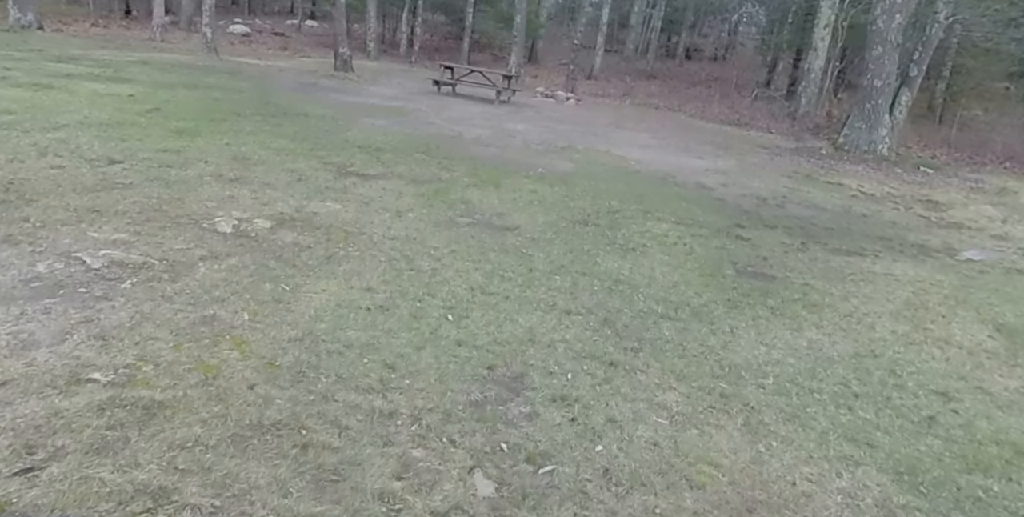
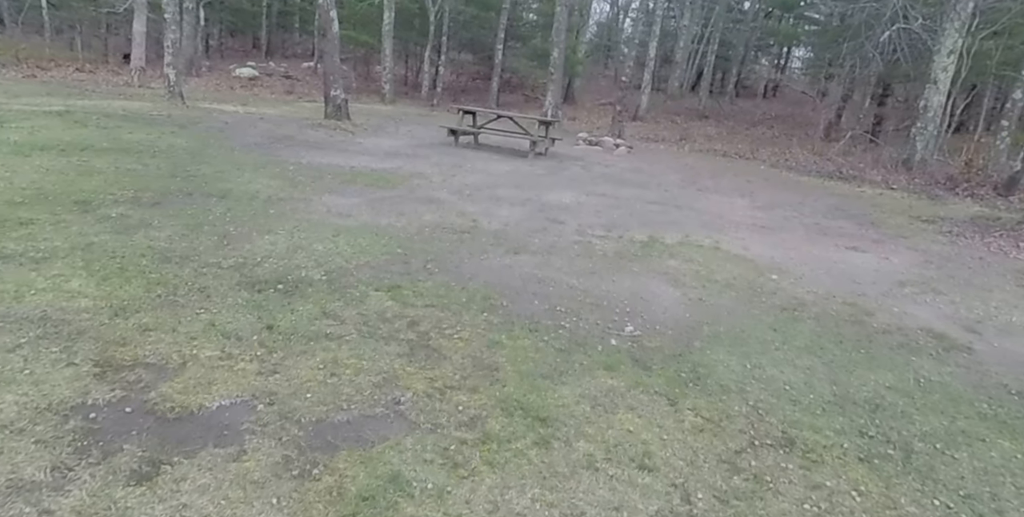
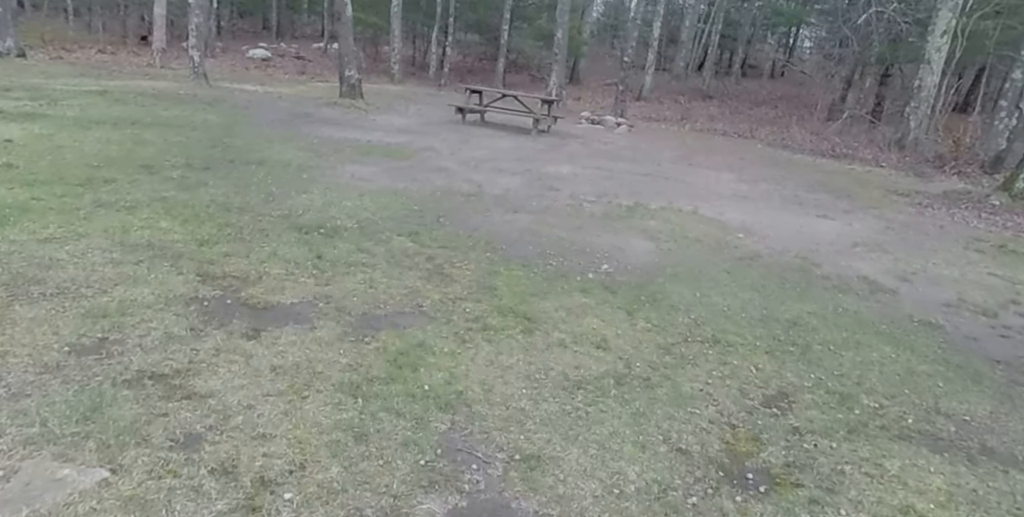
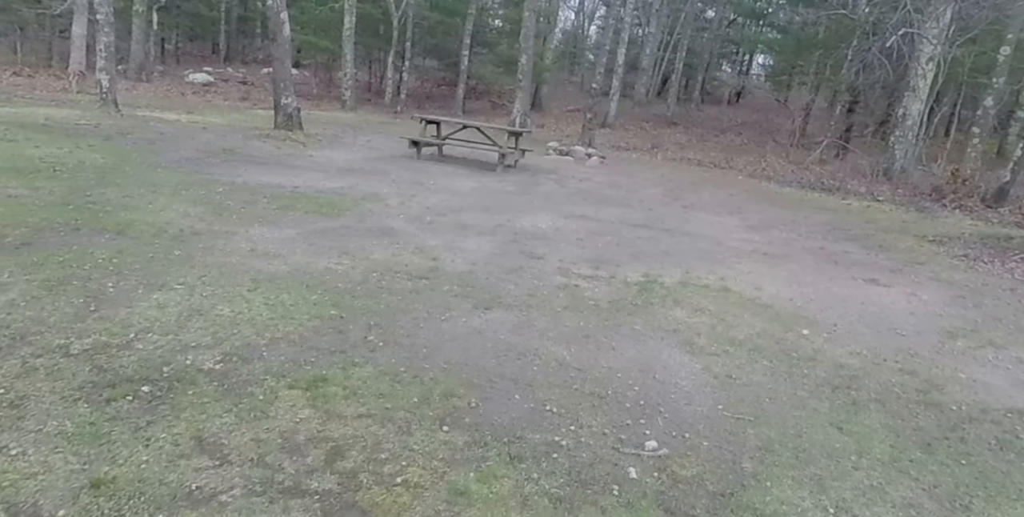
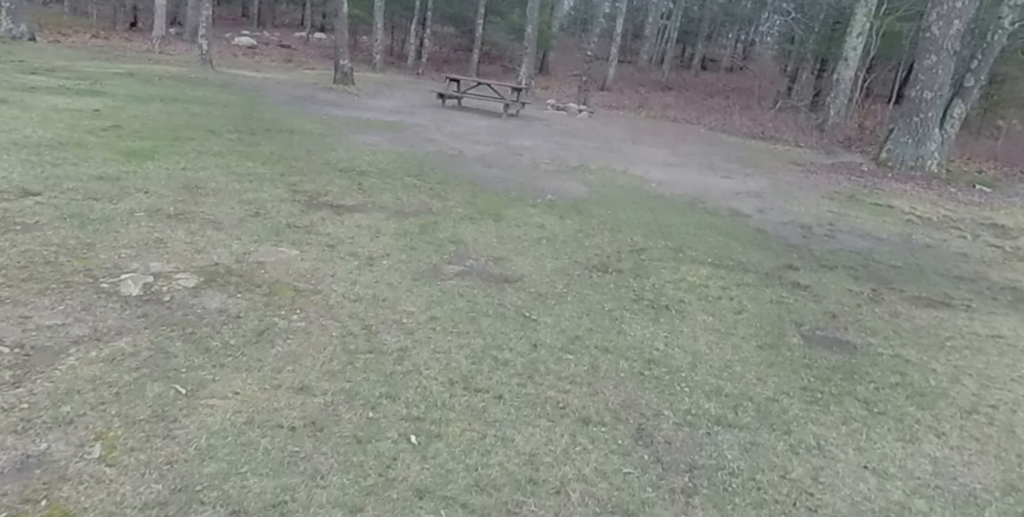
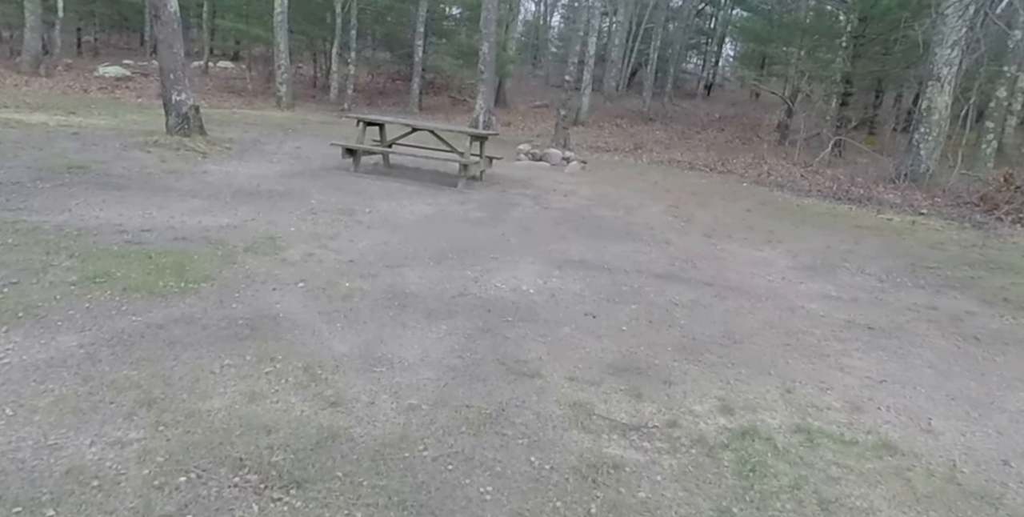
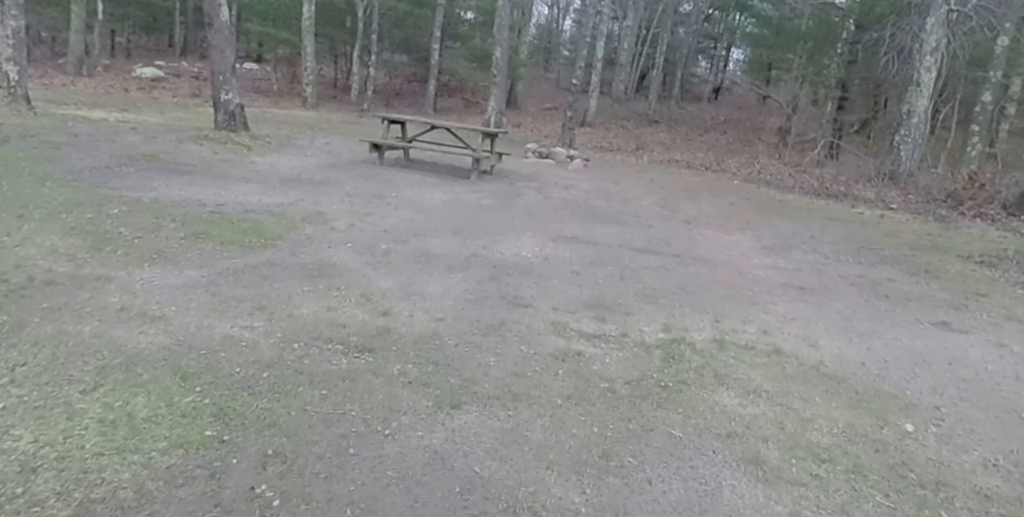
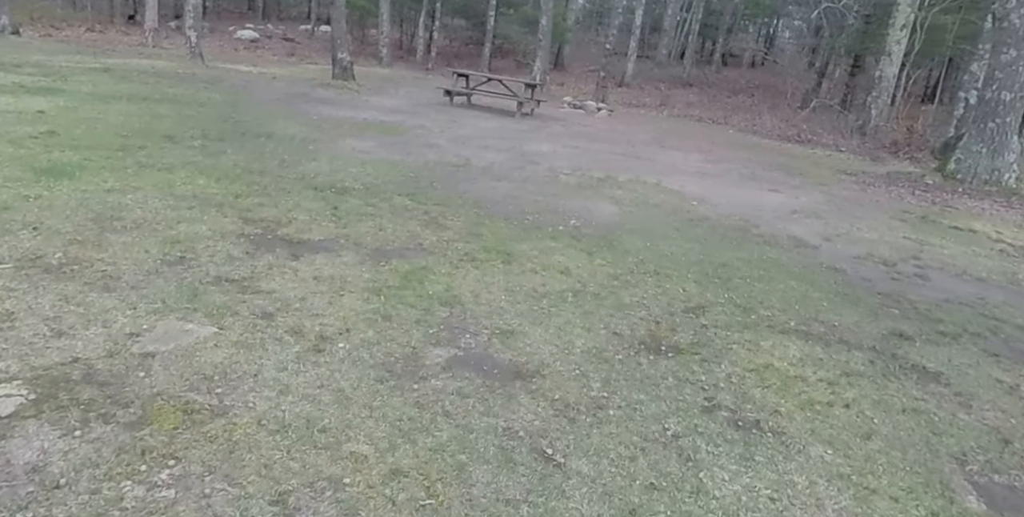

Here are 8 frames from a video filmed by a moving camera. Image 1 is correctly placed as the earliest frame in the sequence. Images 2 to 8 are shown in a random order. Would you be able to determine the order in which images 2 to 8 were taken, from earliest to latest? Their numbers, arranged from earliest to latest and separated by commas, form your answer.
5, 8, 3, 2, 4, 7, 6
